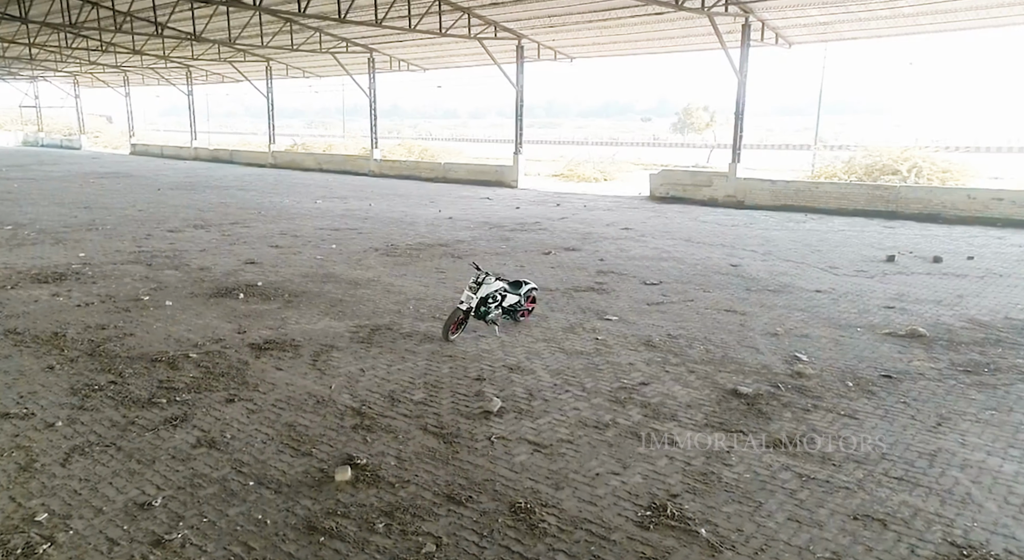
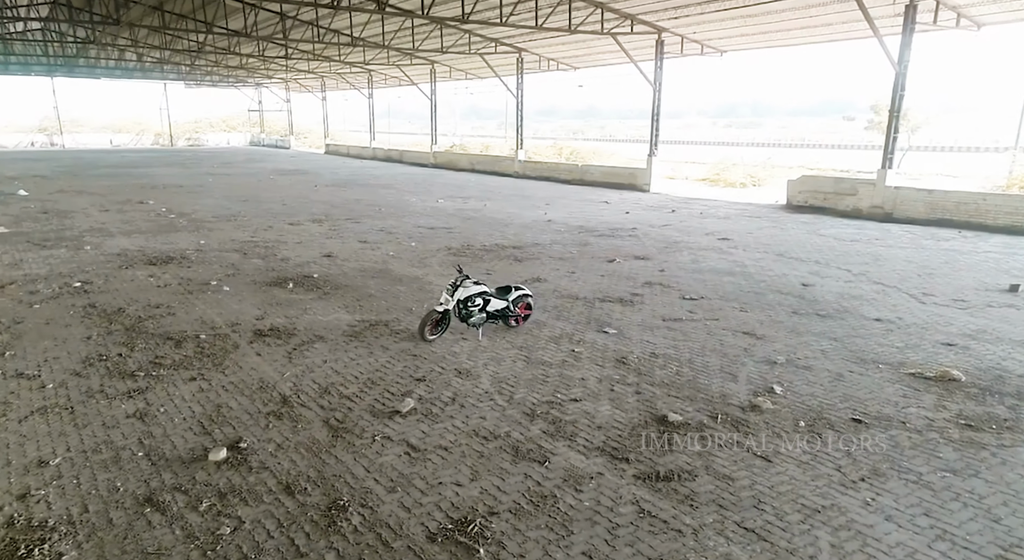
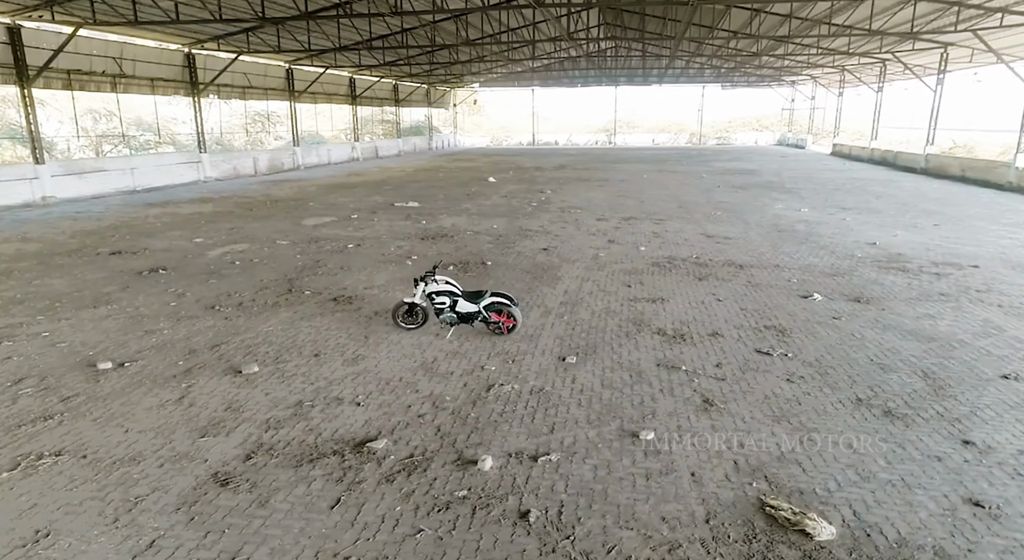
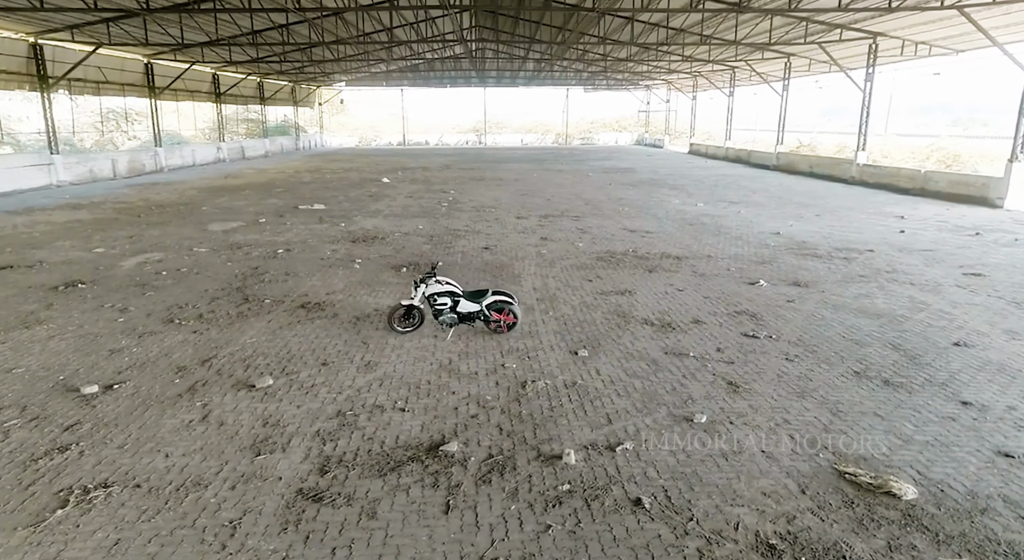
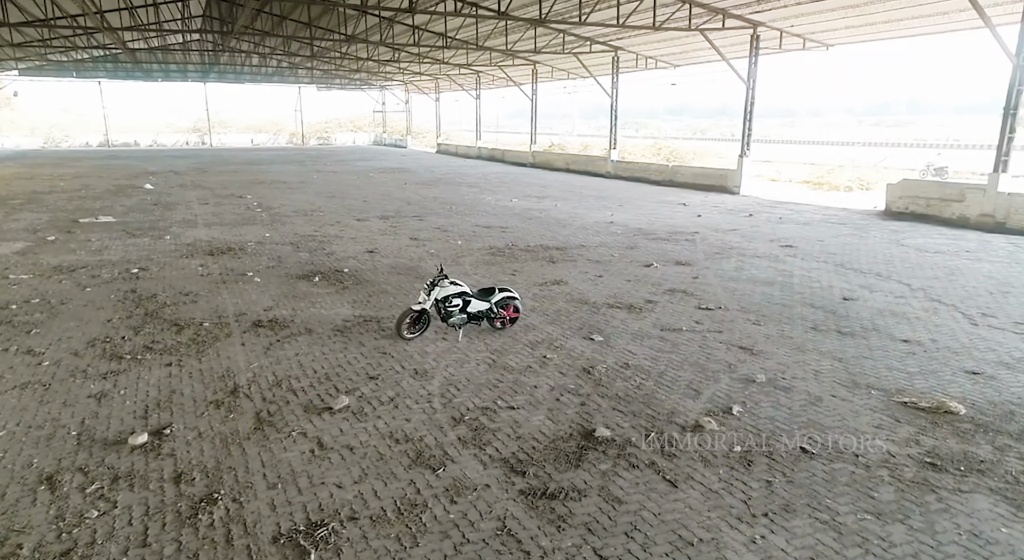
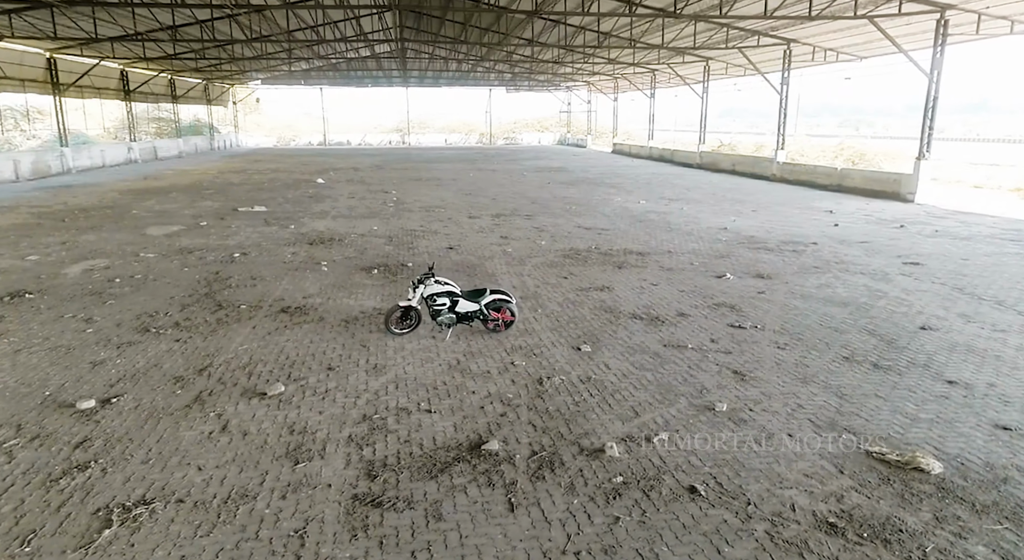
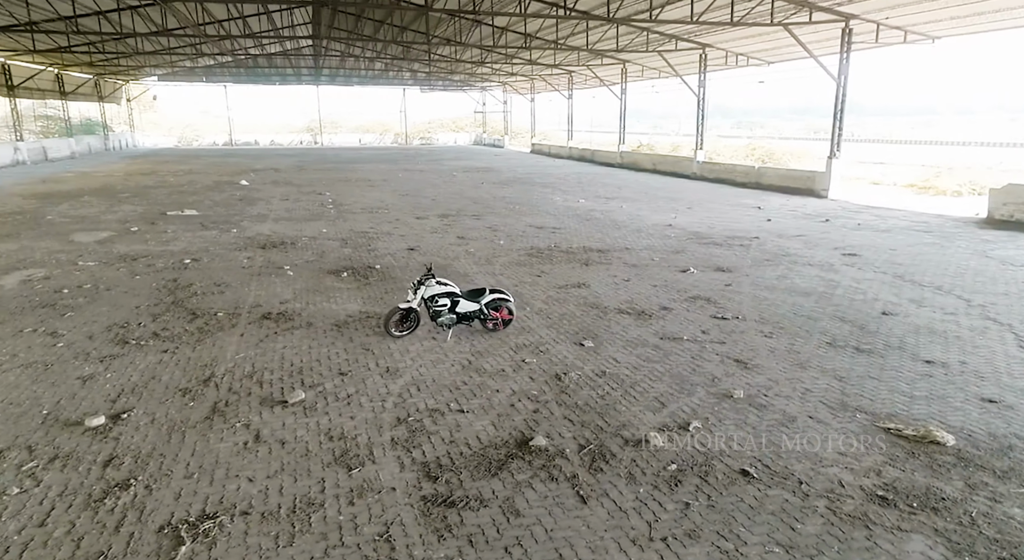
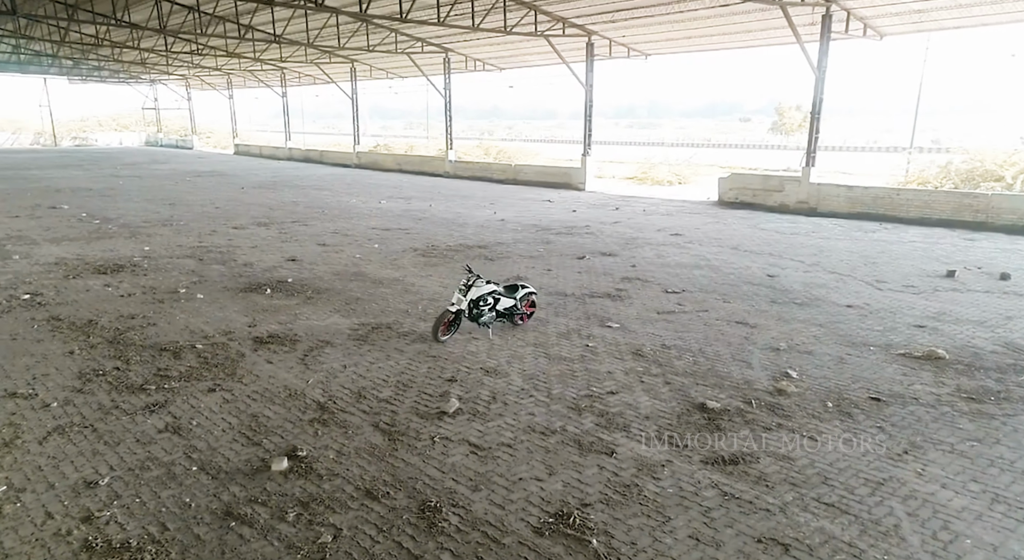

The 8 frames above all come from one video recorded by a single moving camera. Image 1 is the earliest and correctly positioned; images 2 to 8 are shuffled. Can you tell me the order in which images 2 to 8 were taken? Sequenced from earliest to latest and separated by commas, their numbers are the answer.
8, 2, 5, 7, 6, 4, 3
